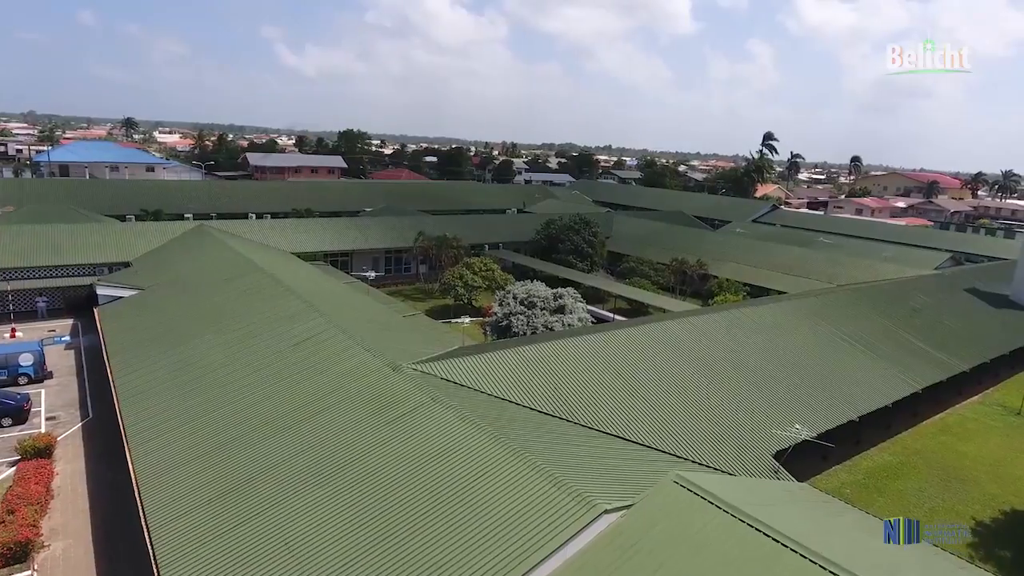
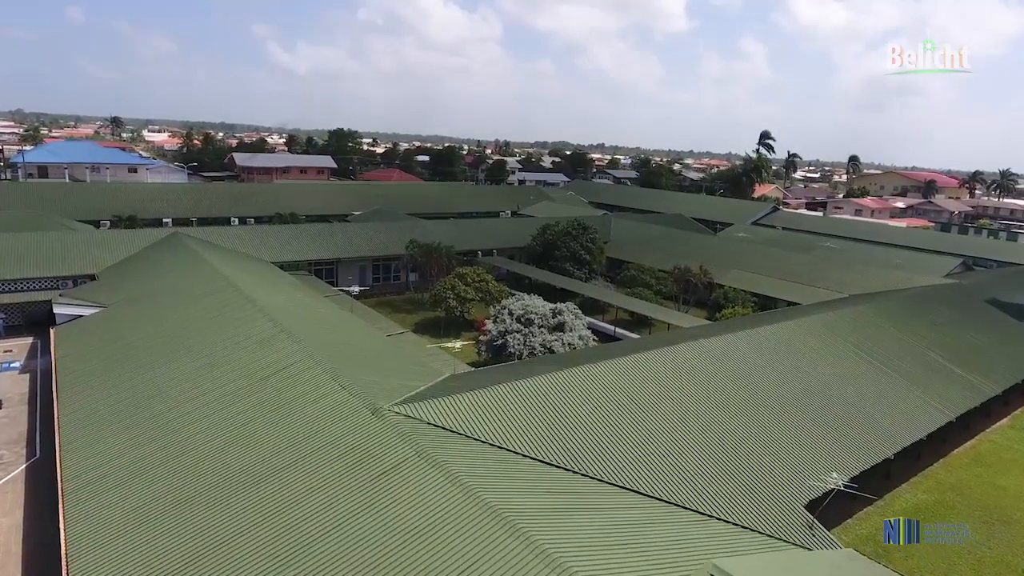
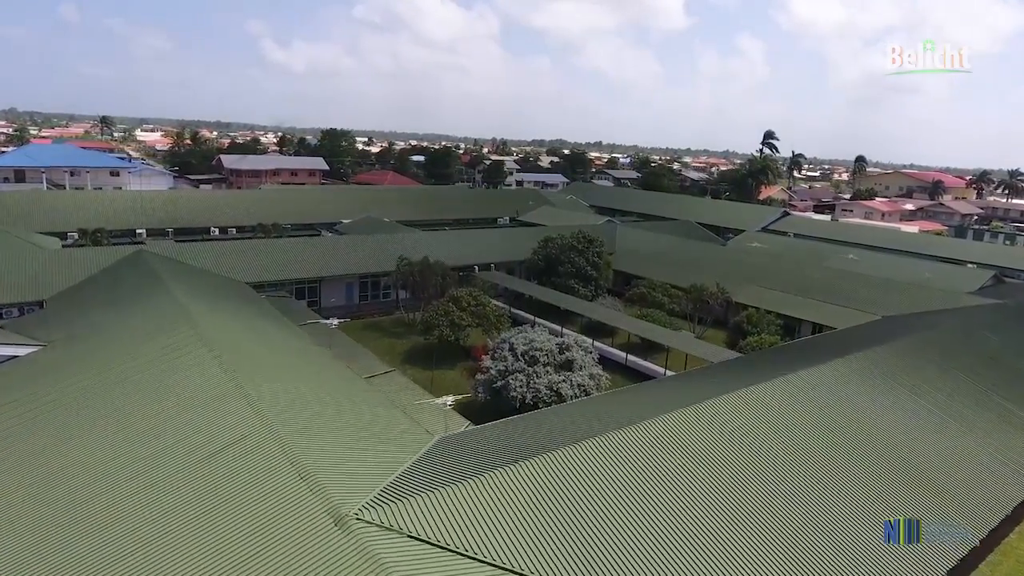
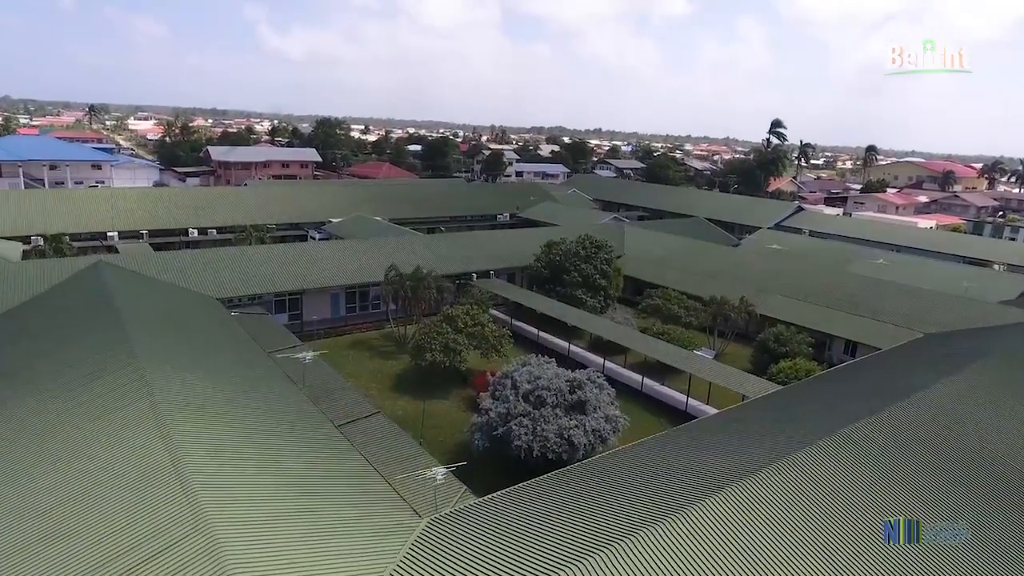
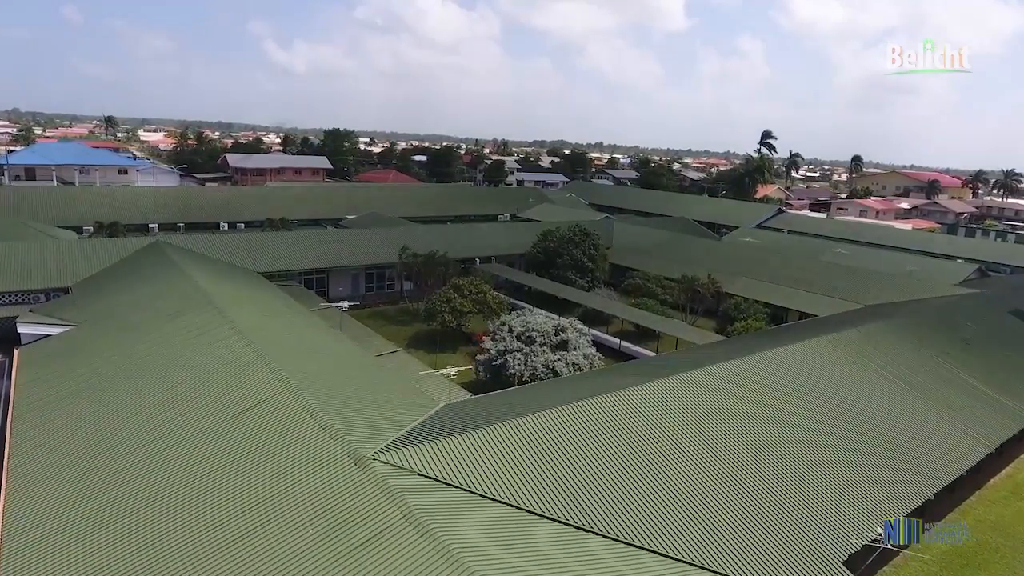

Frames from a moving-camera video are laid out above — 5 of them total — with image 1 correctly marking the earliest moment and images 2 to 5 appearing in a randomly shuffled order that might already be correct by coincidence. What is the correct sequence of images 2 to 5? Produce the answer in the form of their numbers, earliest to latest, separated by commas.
2, 5, 3, 4
